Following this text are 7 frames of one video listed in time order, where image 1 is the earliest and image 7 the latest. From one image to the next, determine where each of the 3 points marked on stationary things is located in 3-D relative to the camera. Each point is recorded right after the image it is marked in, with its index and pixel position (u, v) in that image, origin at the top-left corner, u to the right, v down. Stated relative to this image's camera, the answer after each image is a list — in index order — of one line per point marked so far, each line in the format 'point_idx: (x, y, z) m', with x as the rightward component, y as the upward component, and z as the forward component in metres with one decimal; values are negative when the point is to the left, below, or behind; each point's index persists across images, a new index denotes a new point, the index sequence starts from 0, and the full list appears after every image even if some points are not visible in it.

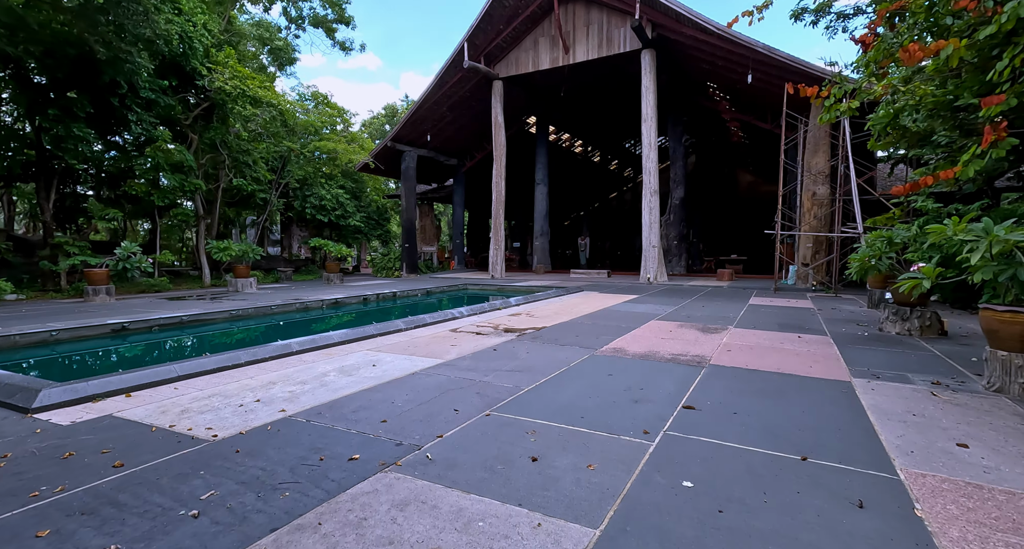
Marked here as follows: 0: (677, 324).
0: (+2.1, -0.6, +6.3) m
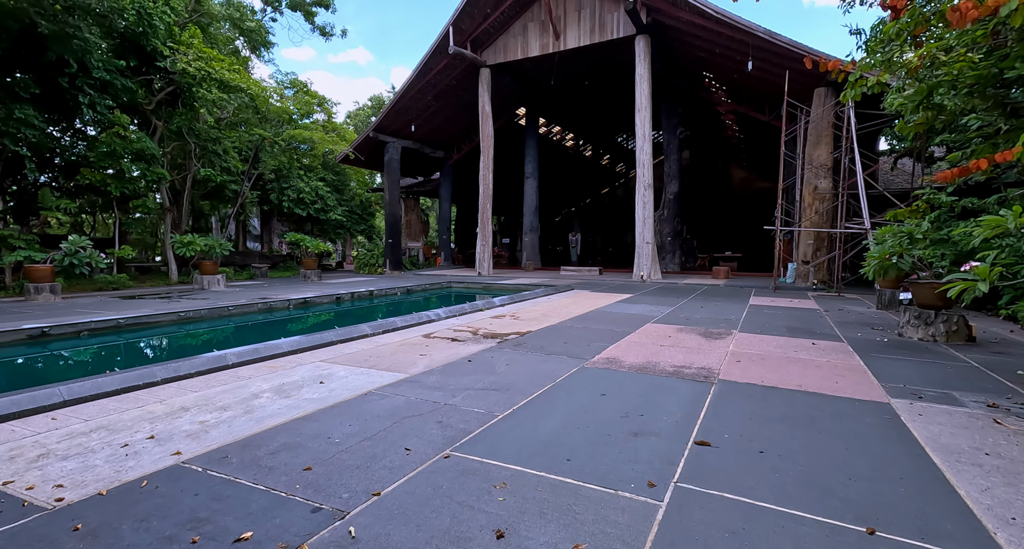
0: (+1.9, -0.6, +5.8) m
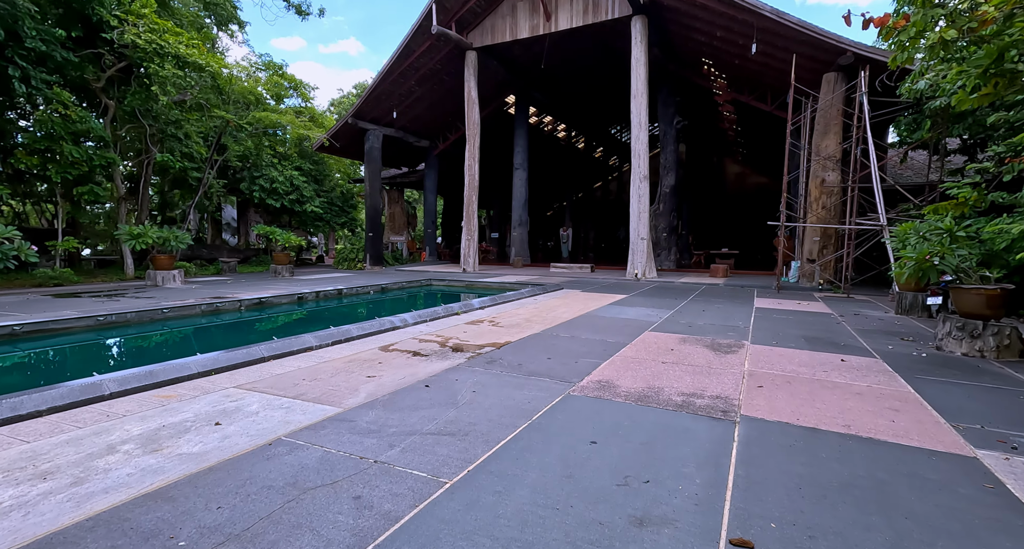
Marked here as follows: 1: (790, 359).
0: (+1.7, -0.6, +5.0) m
1: (+2.3, -0.7, +4.1) m
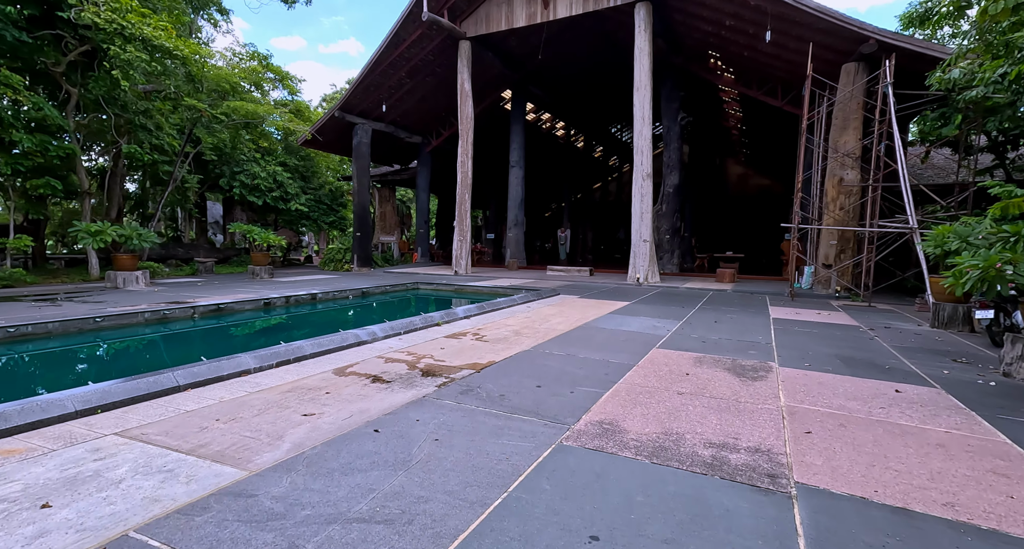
0: (+1.5, -0.7, +4.2) m
1: (+2.2, -0.8, +3.4) m
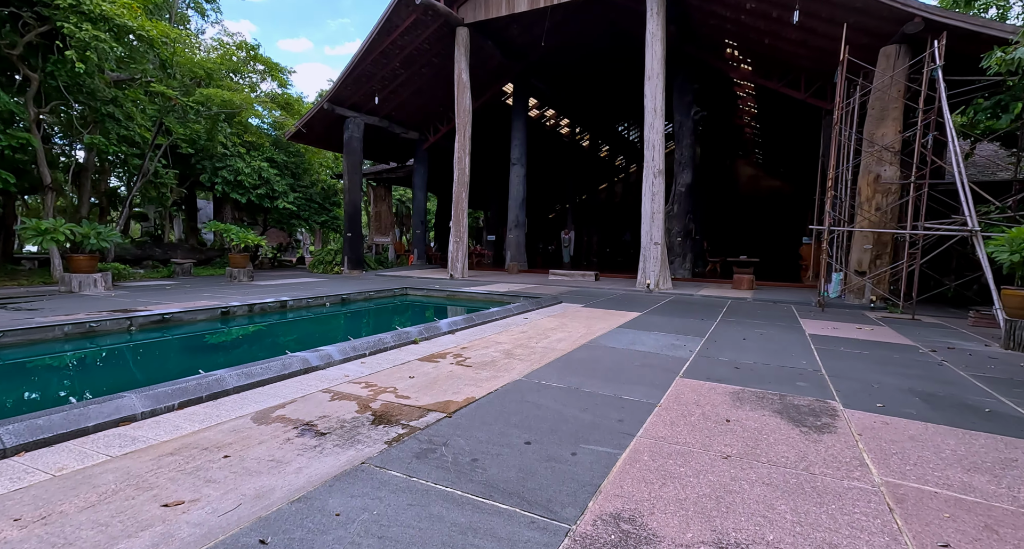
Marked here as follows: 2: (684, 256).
0: (+1.4, -0.8, +3.3) m
1: (+2.1, -0.9, +2.4) m
2: (+4.4, +0.5, +13.0) m
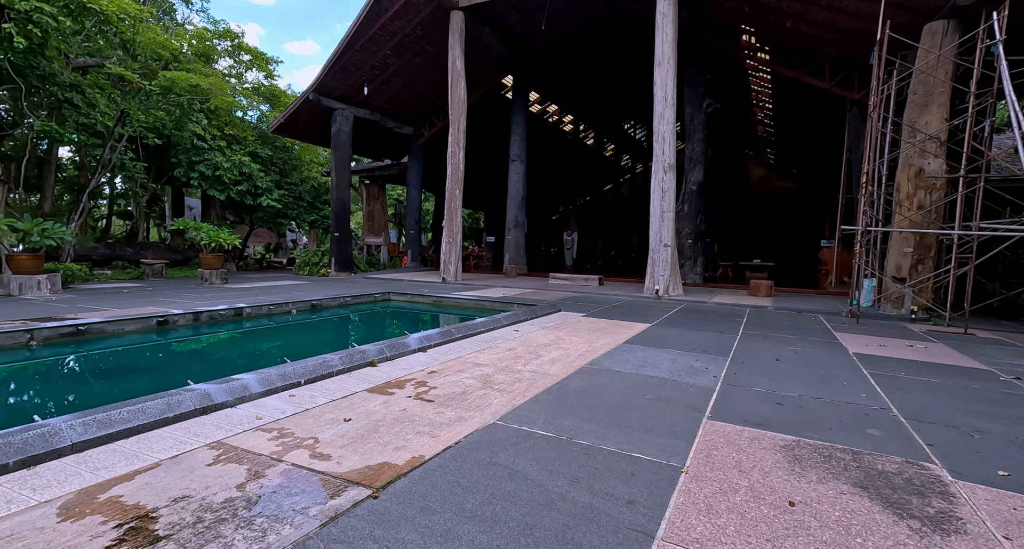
0: (+1.3, -0.8, +2.3) m
1: (+1.9, -0.9, +1.5) m
2: (+4.4, +0.4, +12.0) m
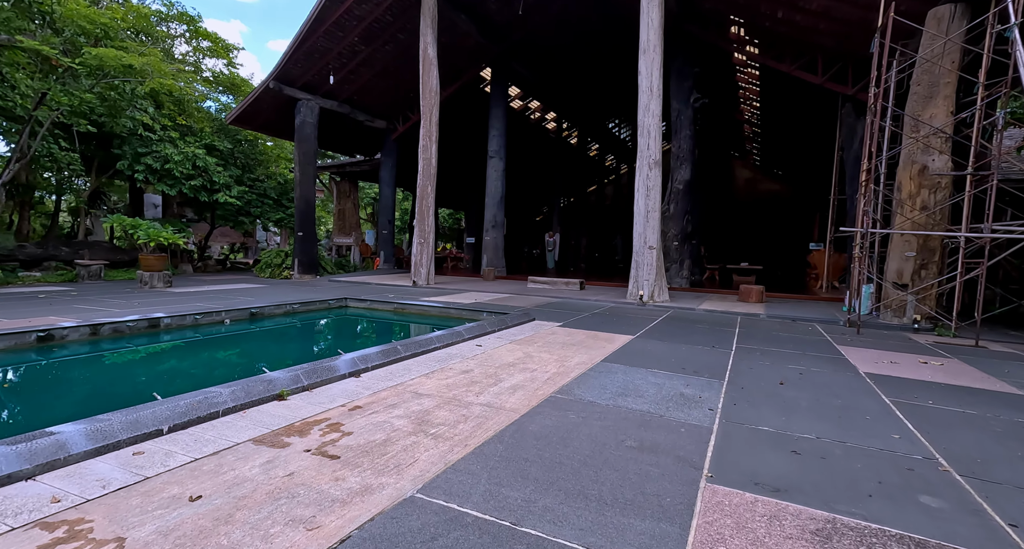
0: (+1.0, -0.9, +1.6) m
1: (+1.6, -1.0, +0.8) m
2: (+3.8, +0.3, +11.3) m
